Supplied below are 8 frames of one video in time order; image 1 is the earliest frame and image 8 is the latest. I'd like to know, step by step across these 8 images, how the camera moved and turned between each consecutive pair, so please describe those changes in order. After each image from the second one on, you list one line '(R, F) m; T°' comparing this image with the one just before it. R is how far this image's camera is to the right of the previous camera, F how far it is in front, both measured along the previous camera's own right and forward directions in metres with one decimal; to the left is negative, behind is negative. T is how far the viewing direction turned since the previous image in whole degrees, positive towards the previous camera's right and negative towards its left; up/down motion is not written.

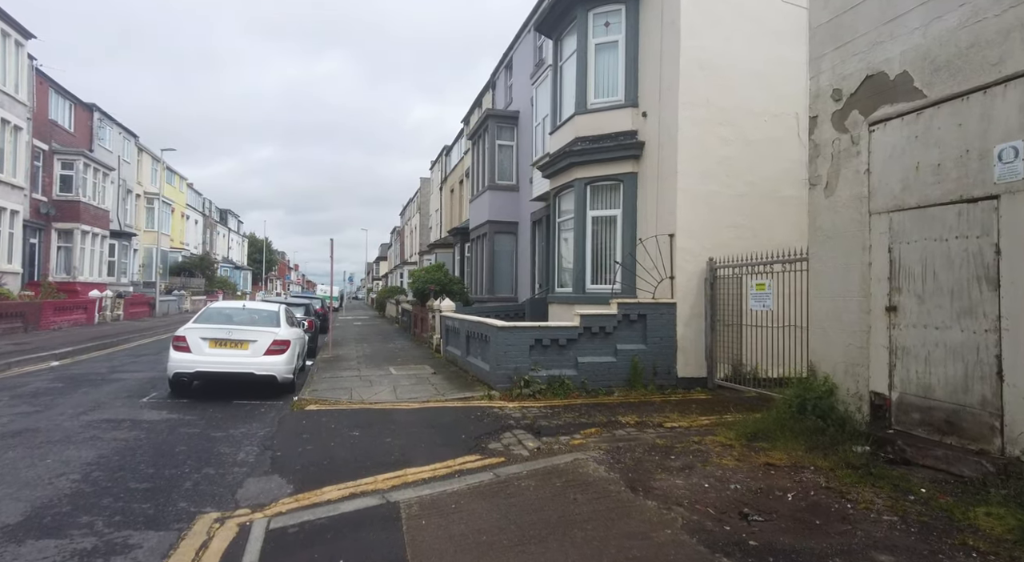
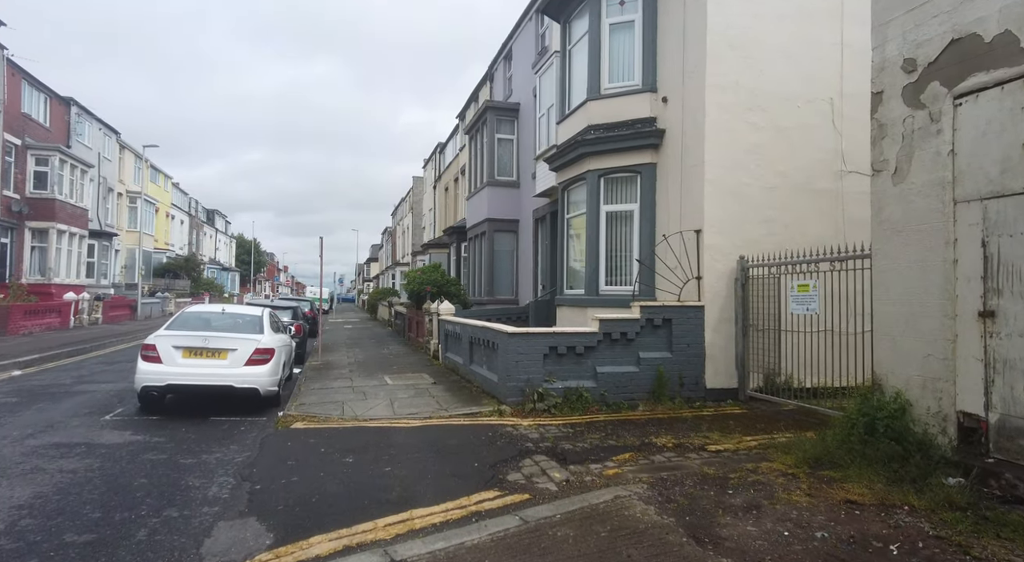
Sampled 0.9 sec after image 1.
(-0.3, +0.9) m; +1°
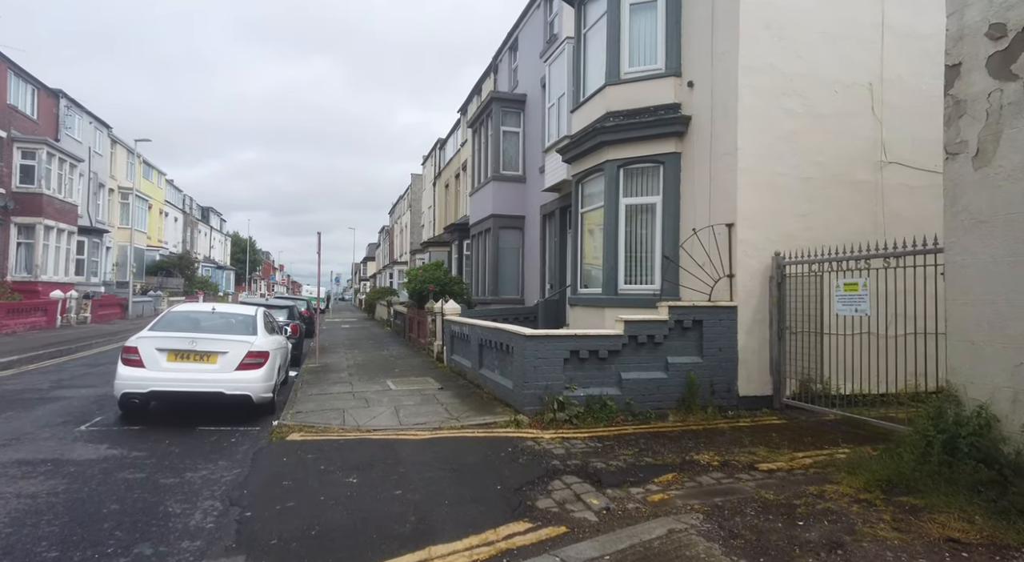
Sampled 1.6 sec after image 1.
(-0.3, +0.7) m; 0°
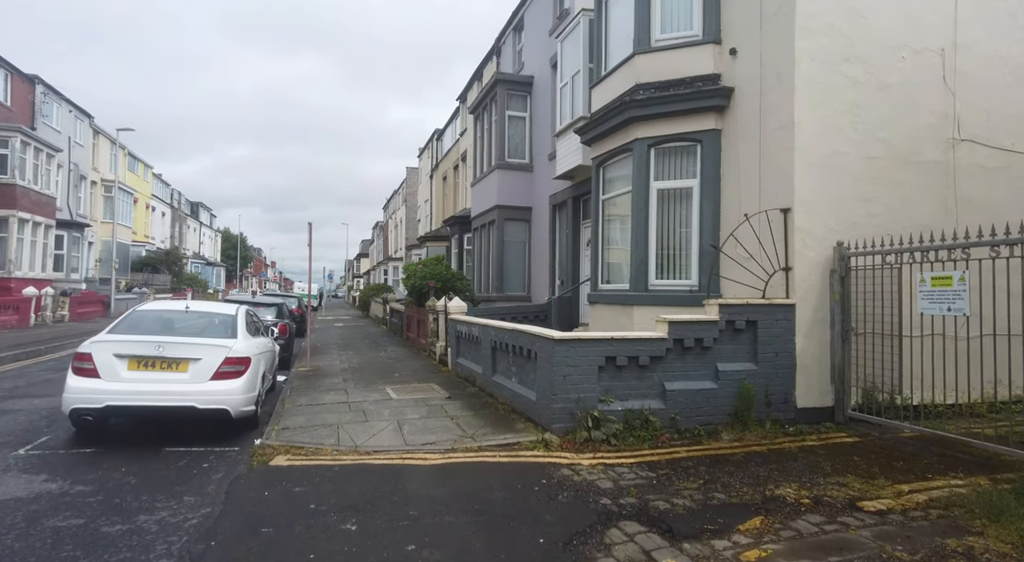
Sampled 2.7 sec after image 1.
(-0.3, +1.1) m; +1°
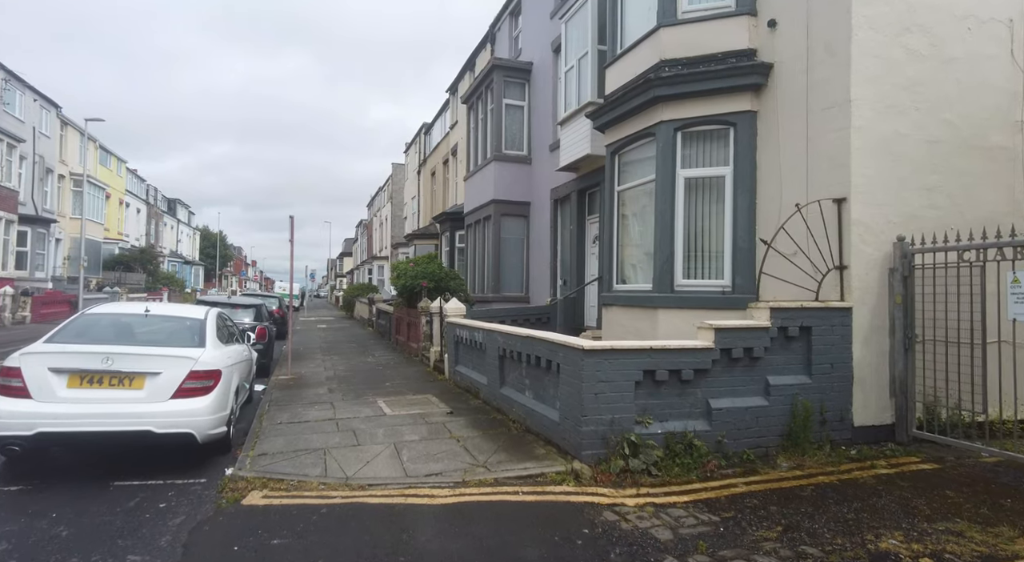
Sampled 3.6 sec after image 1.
(-0.3, +0.9) m; +2°
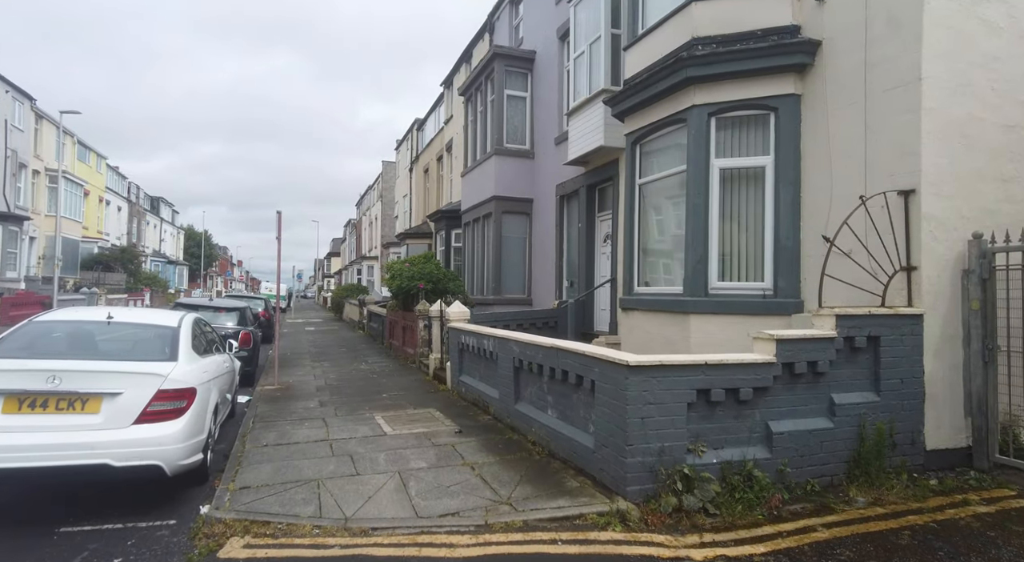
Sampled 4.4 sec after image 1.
(-0.3, +0.8) m; +1°
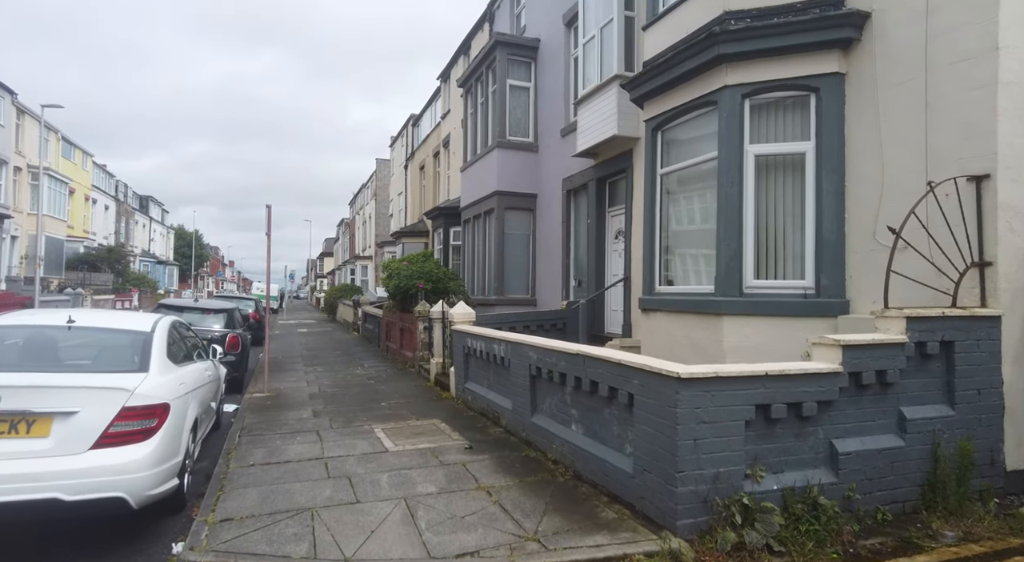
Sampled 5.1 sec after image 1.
(-0.2, +0.6) m; +1°
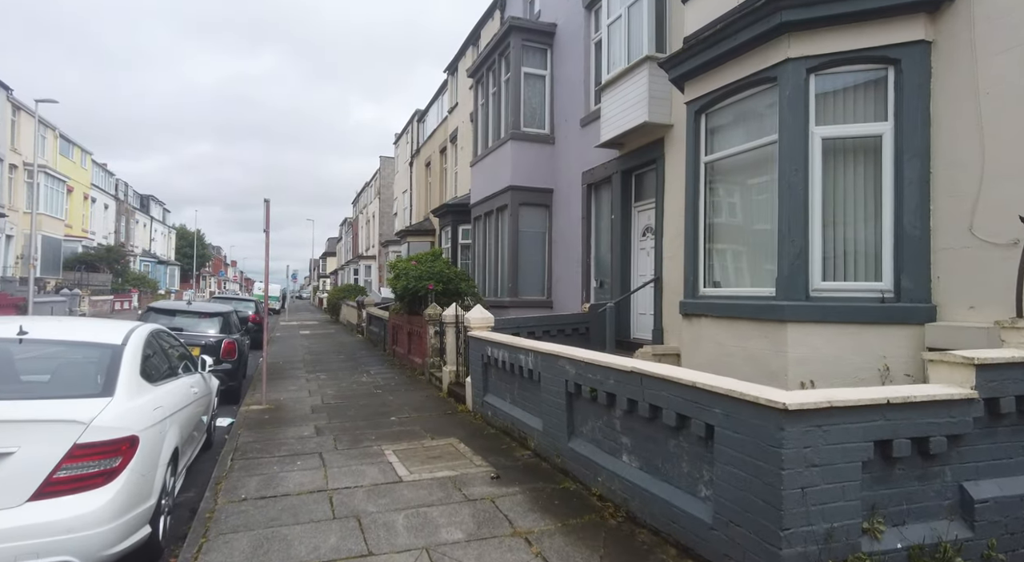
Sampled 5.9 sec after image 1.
(-0.3, +0.8) m; 0°
